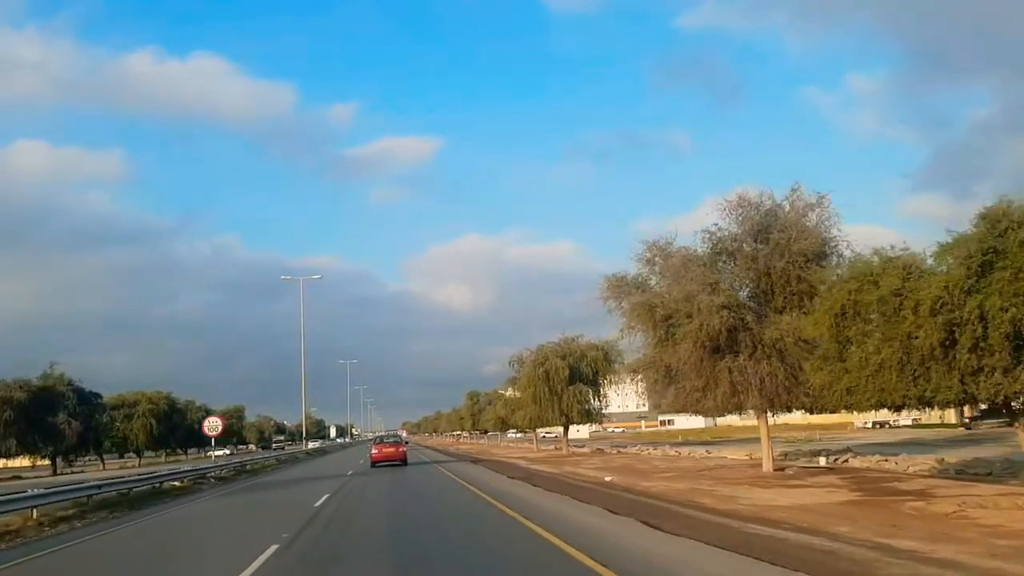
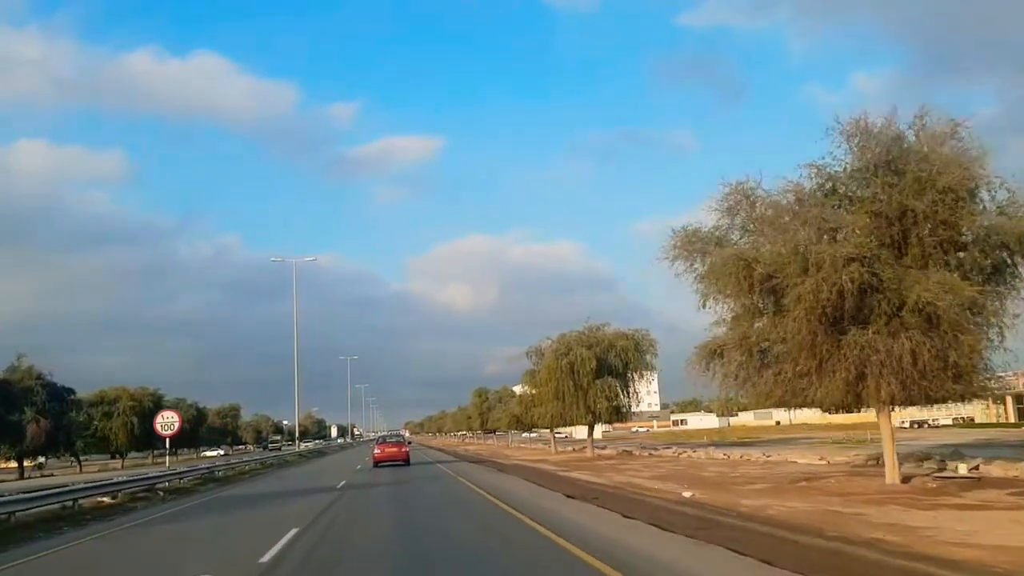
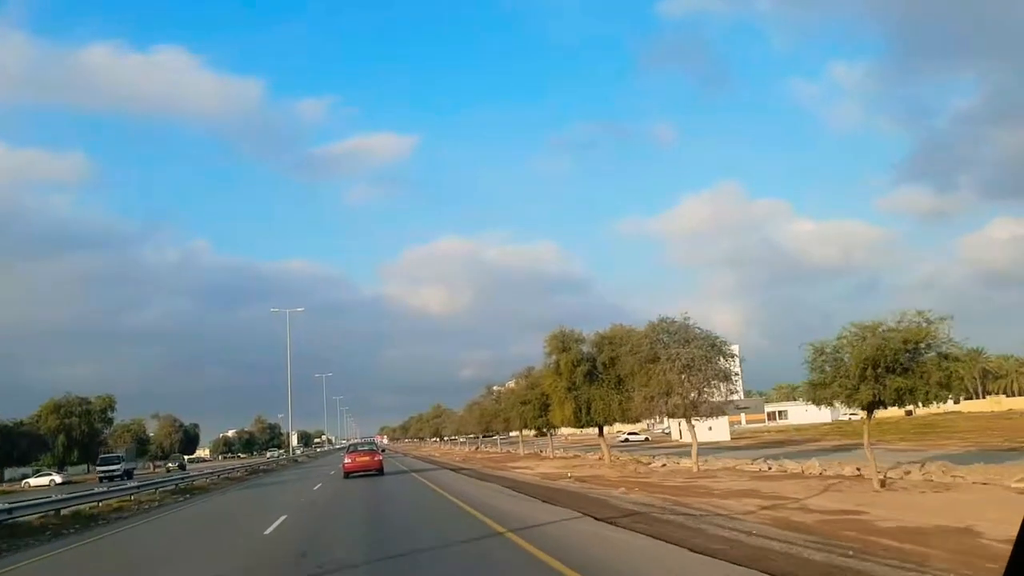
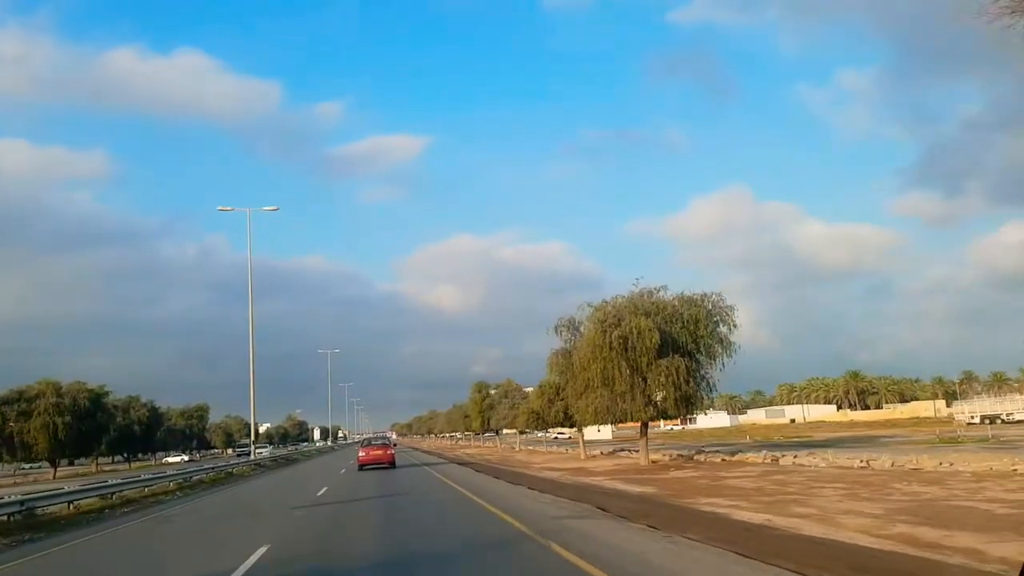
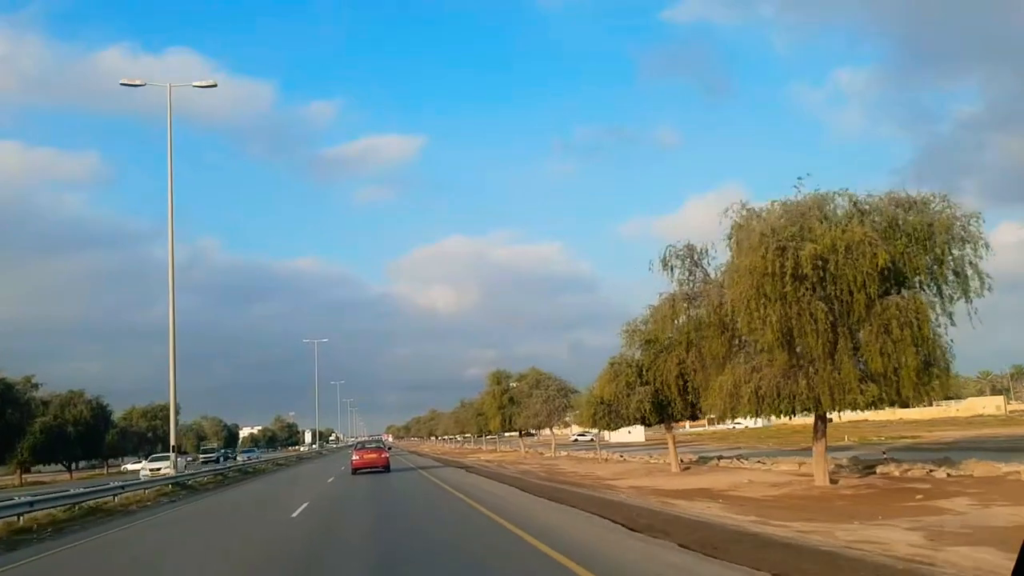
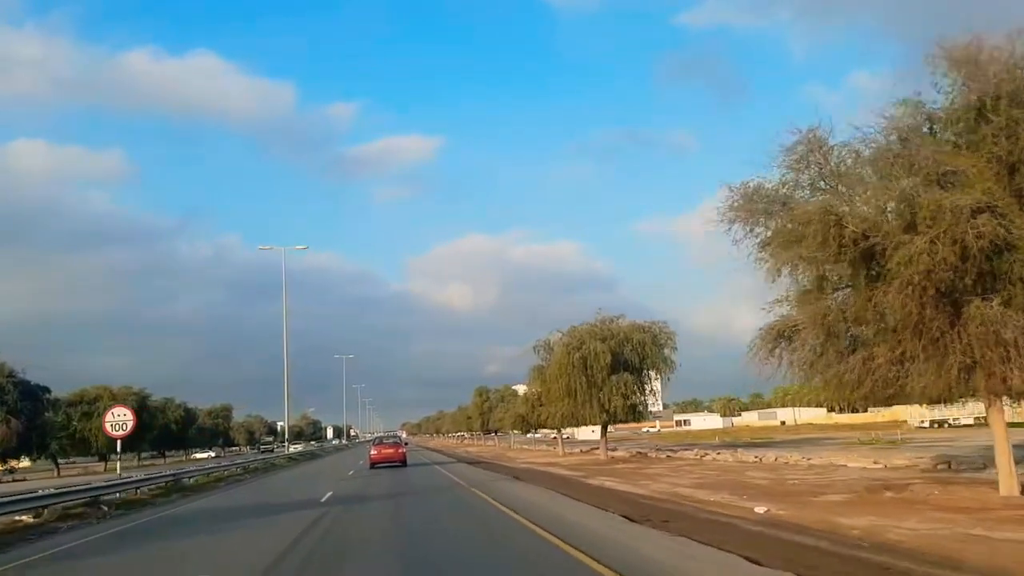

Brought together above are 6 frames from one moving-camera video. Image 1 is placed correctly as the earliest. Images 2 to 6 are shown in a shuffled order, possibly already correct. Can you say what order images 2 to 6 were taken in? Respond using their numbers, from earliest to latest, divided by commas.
2, 6, 4, 5, 3
